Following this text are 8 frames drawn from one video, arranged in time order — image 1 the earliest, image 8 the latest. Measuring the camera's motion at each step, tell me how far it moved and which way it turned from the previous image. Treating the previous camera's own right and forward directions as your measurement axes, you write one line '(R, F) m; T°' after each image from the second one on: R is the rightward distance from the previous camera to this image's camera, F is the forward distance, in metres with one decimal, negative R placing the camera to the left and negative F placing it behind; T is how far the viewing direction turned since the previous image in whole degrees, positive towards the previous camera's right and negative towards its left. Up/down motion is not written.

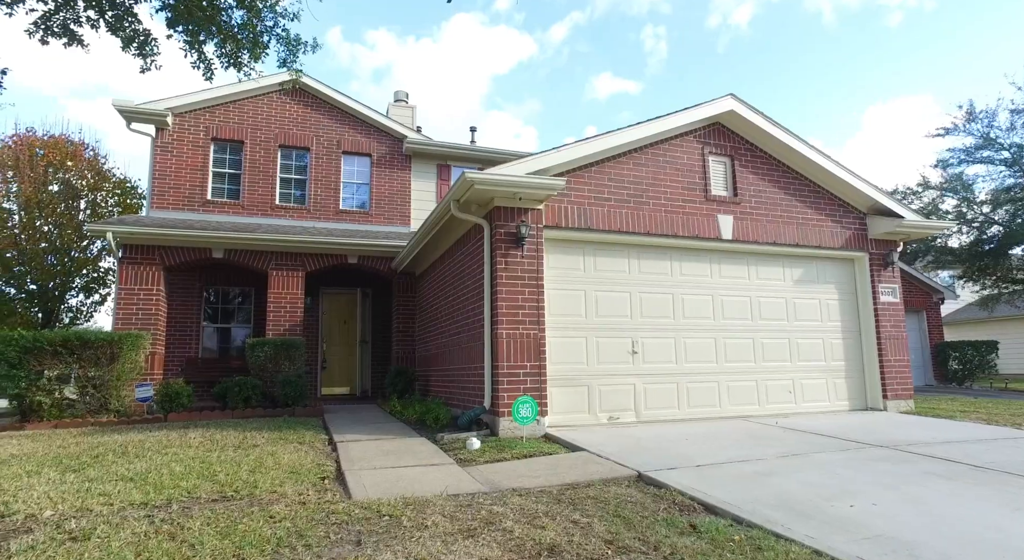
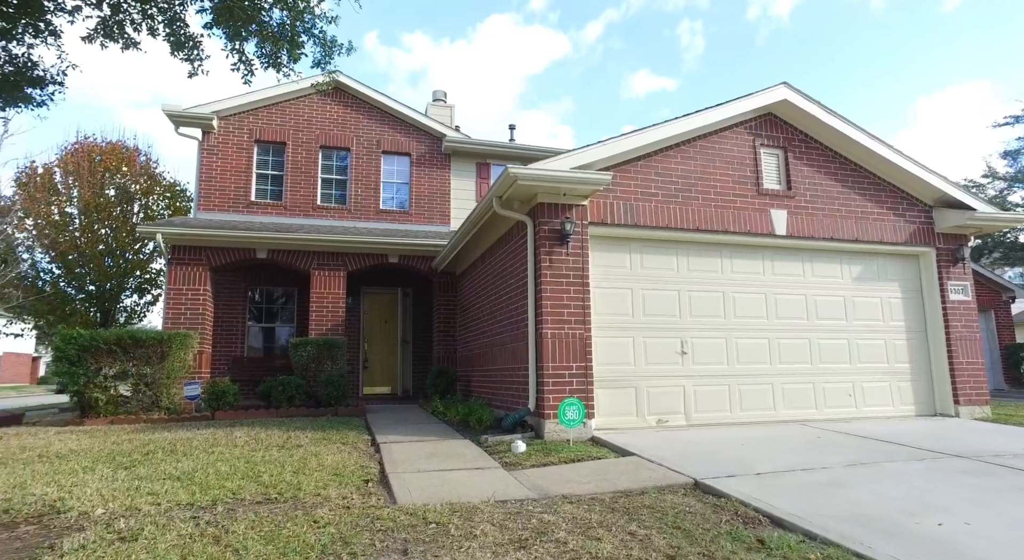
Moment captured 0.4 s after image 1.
(-0.1, +0.2) m; -4°
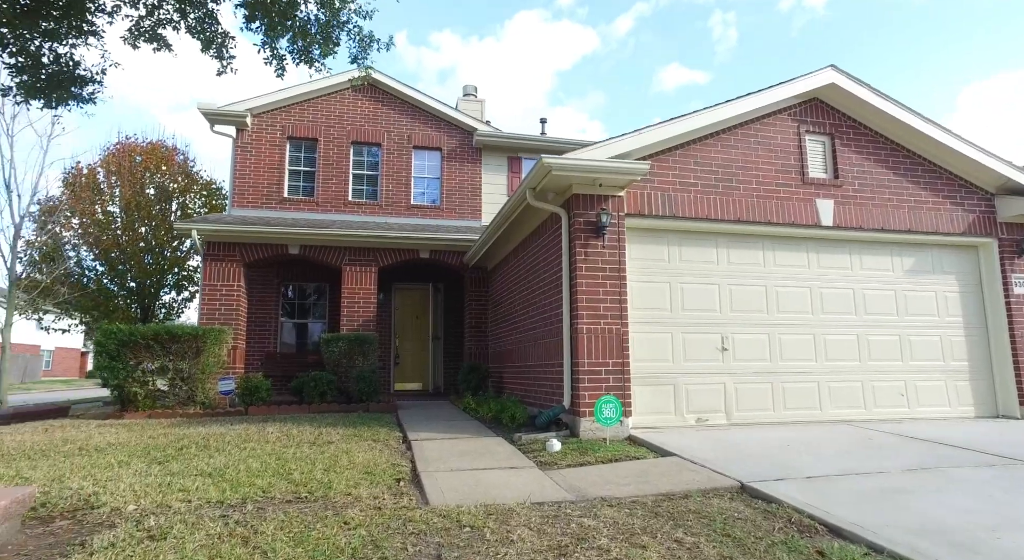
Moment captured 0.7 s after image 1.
(0.0, +0.2) m; -3°
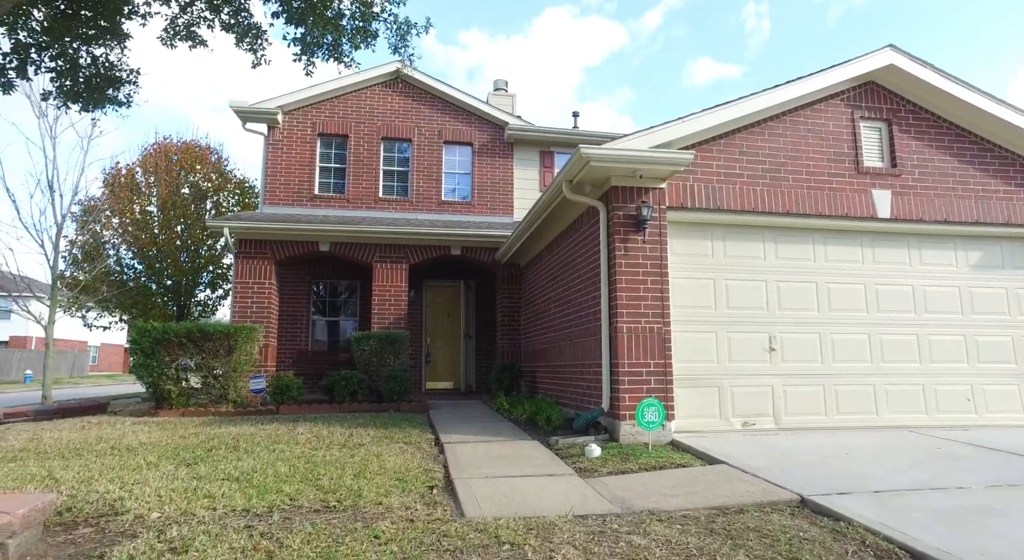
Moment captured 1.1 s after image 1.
(-0.1, +0.3) m; -3°
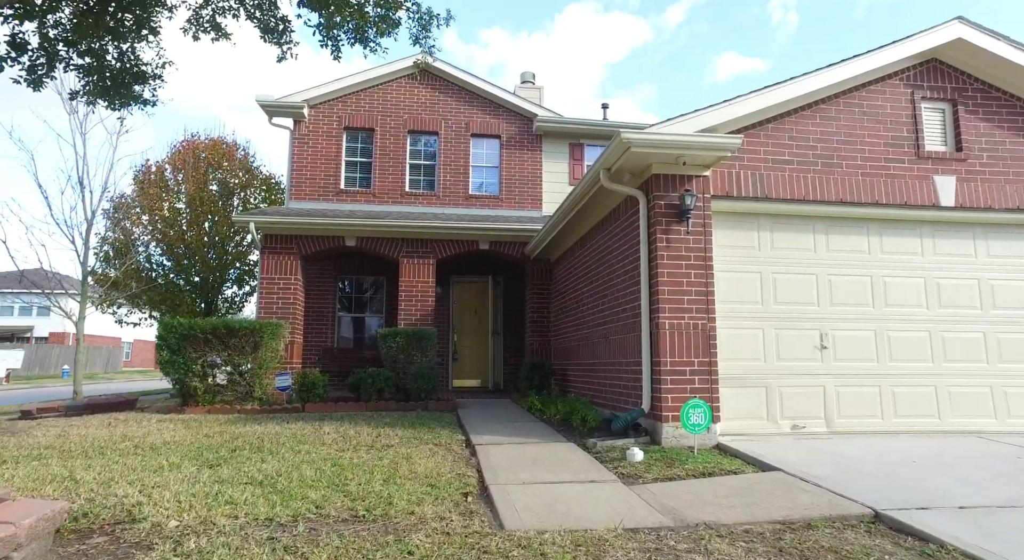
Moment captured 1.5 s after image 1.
(-0.1, +0.3) m; -2°
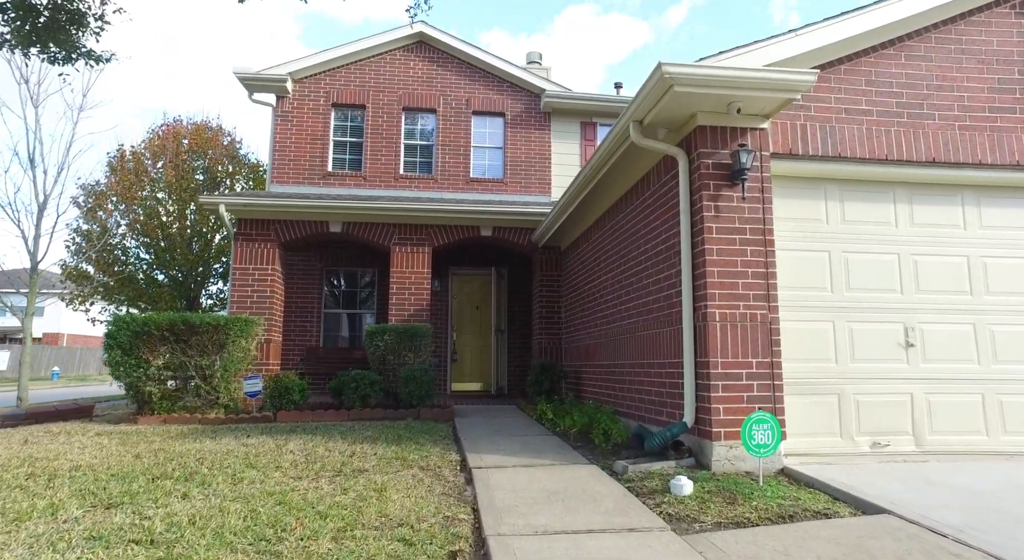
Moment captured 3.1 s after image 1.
(0.0, +1.2) m; -1°
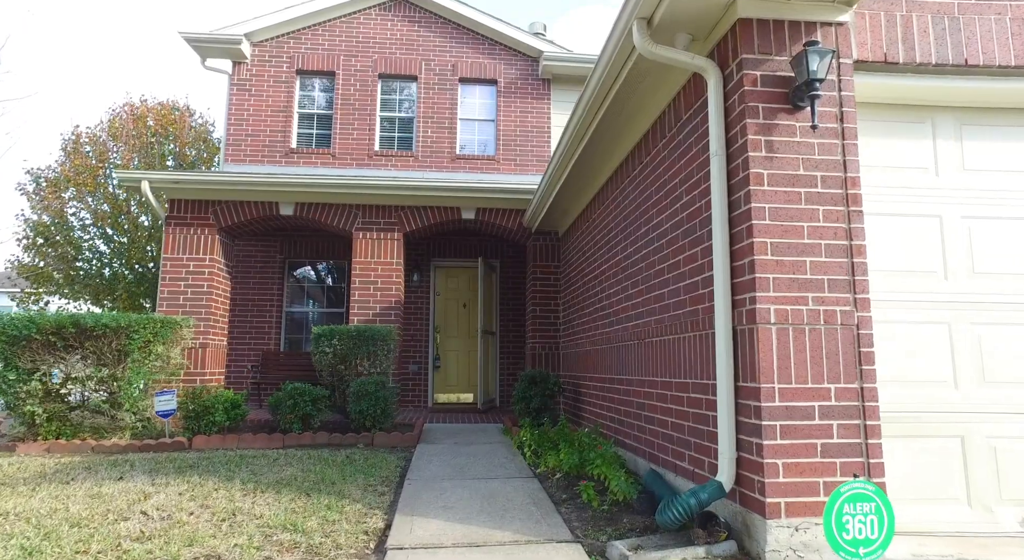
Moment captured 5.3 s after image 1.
(+0.4, +1.6) m; -2°
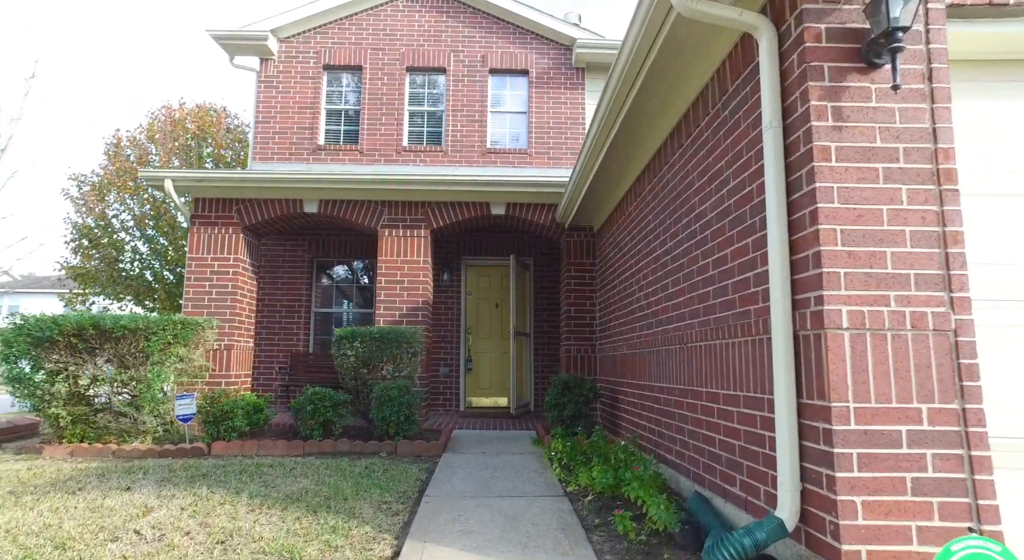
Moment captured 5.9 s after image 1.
(+0.1, +0.4) m; -4°
